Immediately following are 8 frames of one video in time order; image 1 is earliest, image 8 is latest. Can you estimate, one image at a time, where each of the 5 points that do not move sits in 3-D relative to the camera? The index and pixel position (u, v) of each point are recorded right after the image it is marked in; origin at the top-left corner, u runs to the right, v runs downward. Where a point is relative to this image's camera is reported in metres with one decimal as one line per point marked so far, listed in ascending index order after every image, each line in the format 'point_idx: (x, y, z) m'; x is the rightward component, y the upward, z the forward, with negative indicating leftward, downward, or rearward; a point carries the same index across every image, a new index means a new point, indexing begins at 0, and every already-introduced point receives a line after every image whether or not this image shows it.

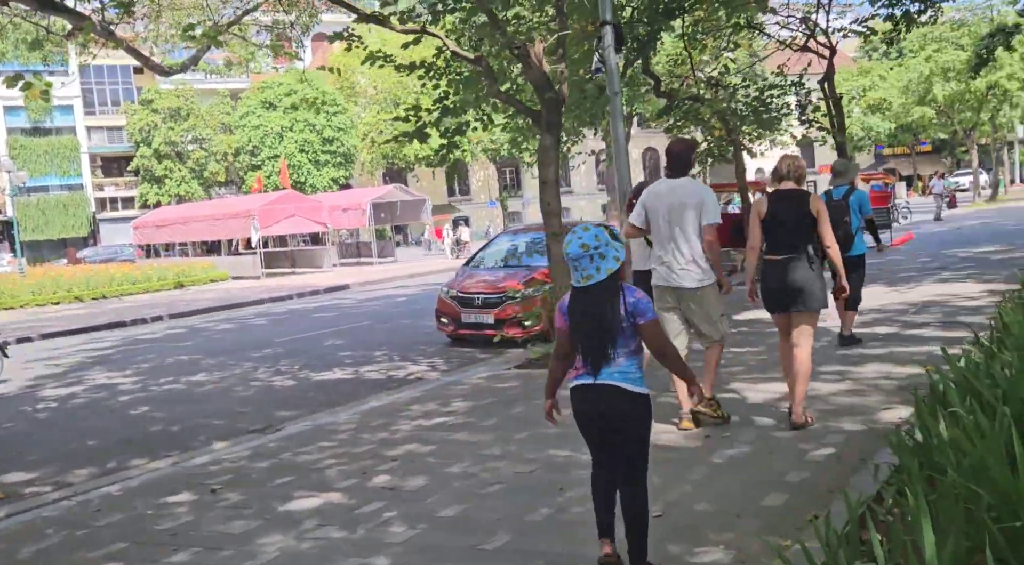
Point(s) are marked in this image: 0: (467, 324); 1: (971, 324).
0: (-0.5, -0.5, +11.4) m
1: (+4.2, -0.4, +8.5) m
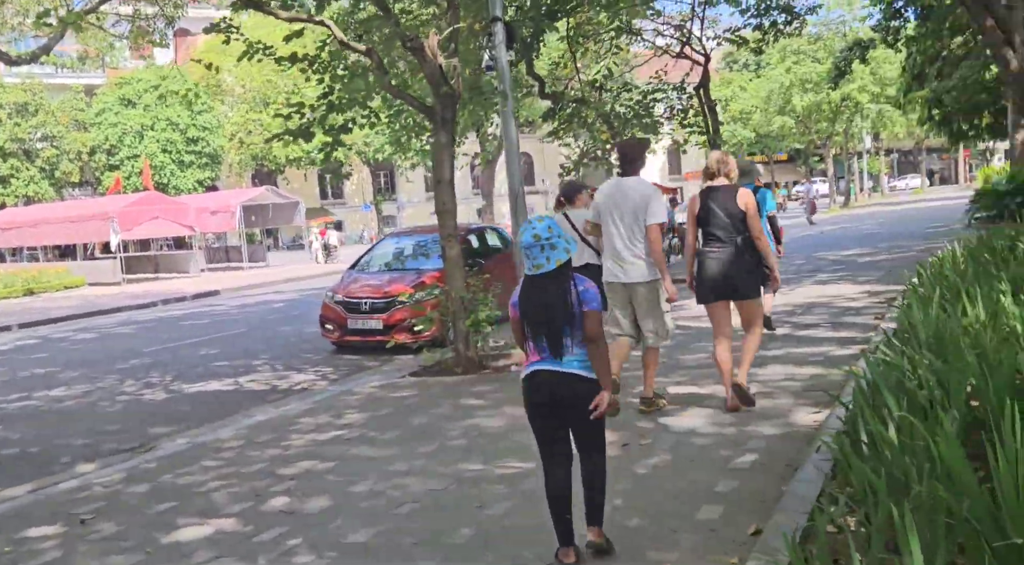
0: (-1.9, -0.6, +10.9) m
1: (+3.2, -0.4, +8.7) m
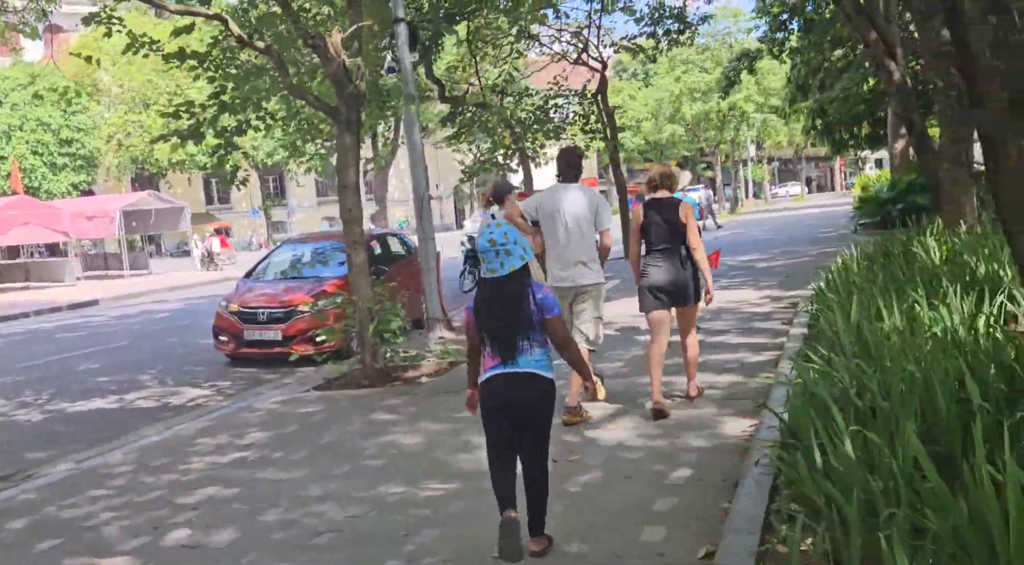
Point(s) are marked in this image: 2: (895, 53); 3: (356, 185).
0: (-2.9, -0.7, +10.4) m
1: (+2.4, -0.4, +8.8) m
2: (+6.5, +3.9, +16.0) m
3: (-1.4, +0.9, +8.4) m
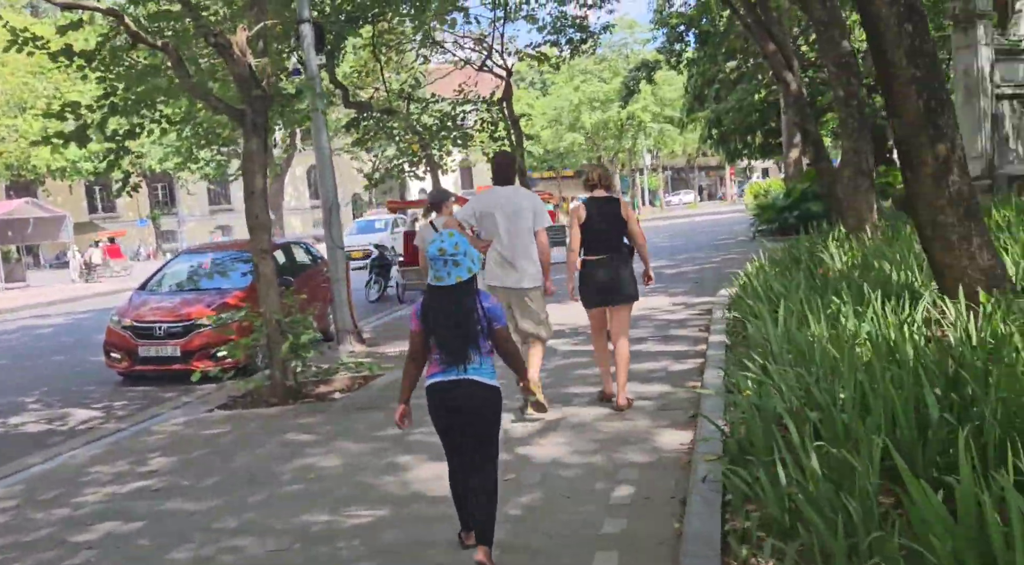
0: (-3.8, -0.8, +9.8) m
1: (+1.6, -0.5, +8.7) m
2: (+4.9, +3.8, +16.4) m
3: (-2.1, +0.8, +8.0) m
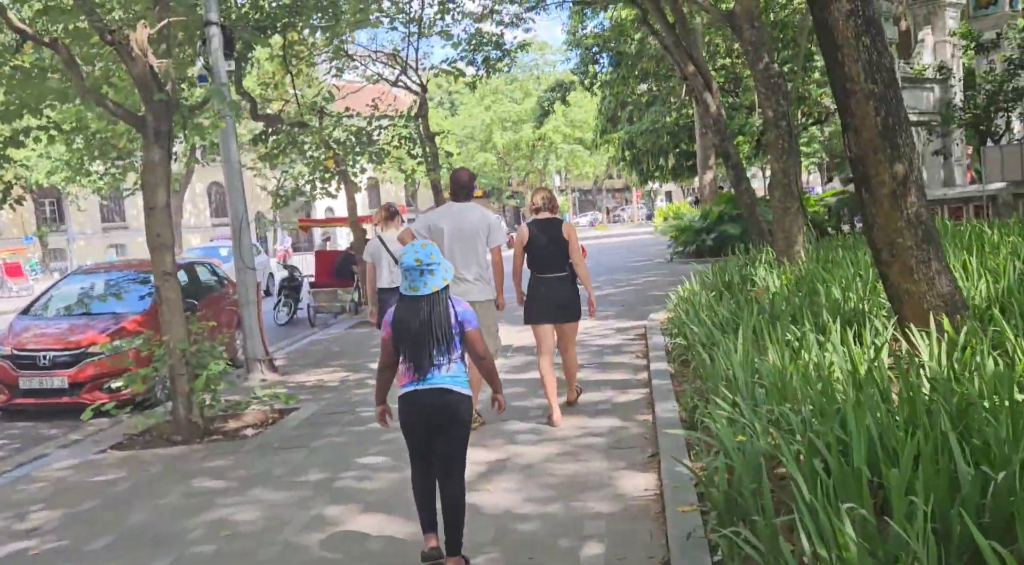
0: (-4.5, -1.0, +8.8) m
1: (+1.0, -0.7, +8.3) m
2: (+3.5, +3.4, +16.3) m
3: (-2.7, +0.6, +7.2) m
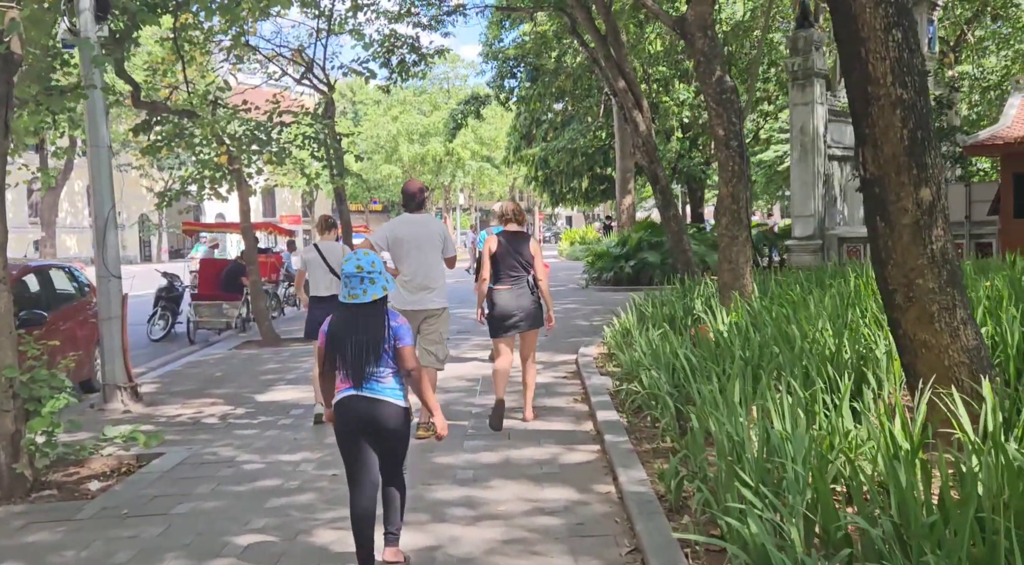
0: (-5.2, -1.0, +6.9) m
1: (+0.4, -1.0, +7.1) m
2: (+2.1, +2.9, +15.4) m
3: (-3.1, +0.5, +5.6) m
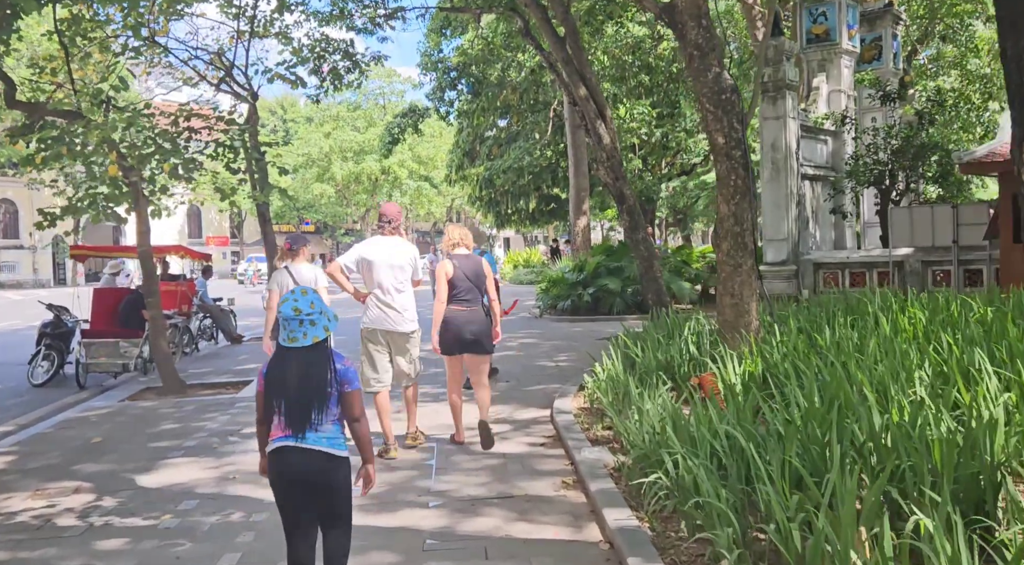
0: (-5.3, -1.3, +4.7) m
1: (+0.2, -1.2, +5.2) m
2: (+1.4, +2.5, +13.8) m
3: (-3.1, +0.3, +3.6) m
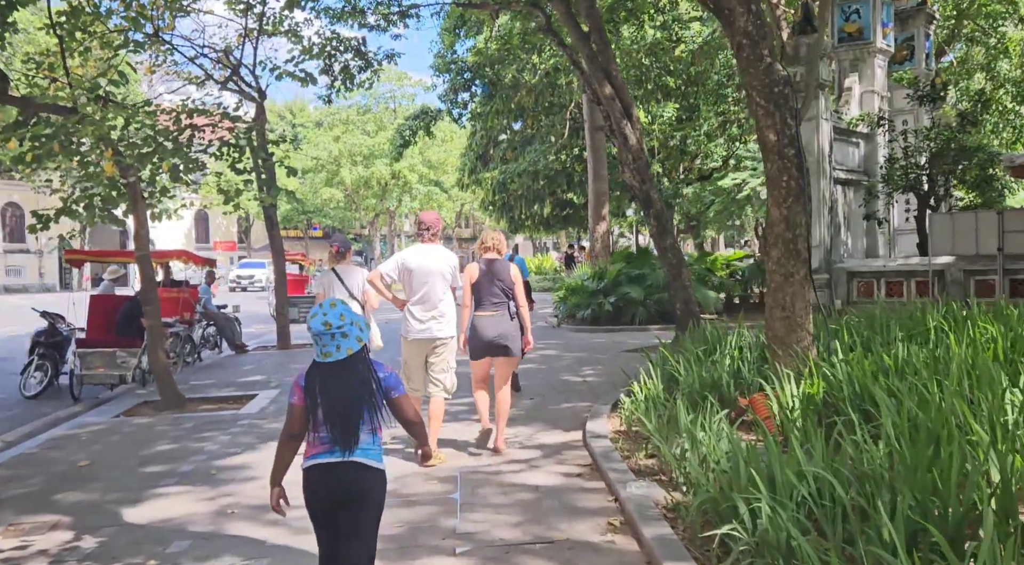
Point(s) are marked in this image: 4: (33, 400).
0: (-5.1, -1.3, +4.0) m
1: (+0.4, -1.3, +4.5) m
2: (+1.7, +2.4, +13.1) m
3: (-2.9, +0.3, +2.9) m
4: (-5.8, -1.4, +11.3) m
